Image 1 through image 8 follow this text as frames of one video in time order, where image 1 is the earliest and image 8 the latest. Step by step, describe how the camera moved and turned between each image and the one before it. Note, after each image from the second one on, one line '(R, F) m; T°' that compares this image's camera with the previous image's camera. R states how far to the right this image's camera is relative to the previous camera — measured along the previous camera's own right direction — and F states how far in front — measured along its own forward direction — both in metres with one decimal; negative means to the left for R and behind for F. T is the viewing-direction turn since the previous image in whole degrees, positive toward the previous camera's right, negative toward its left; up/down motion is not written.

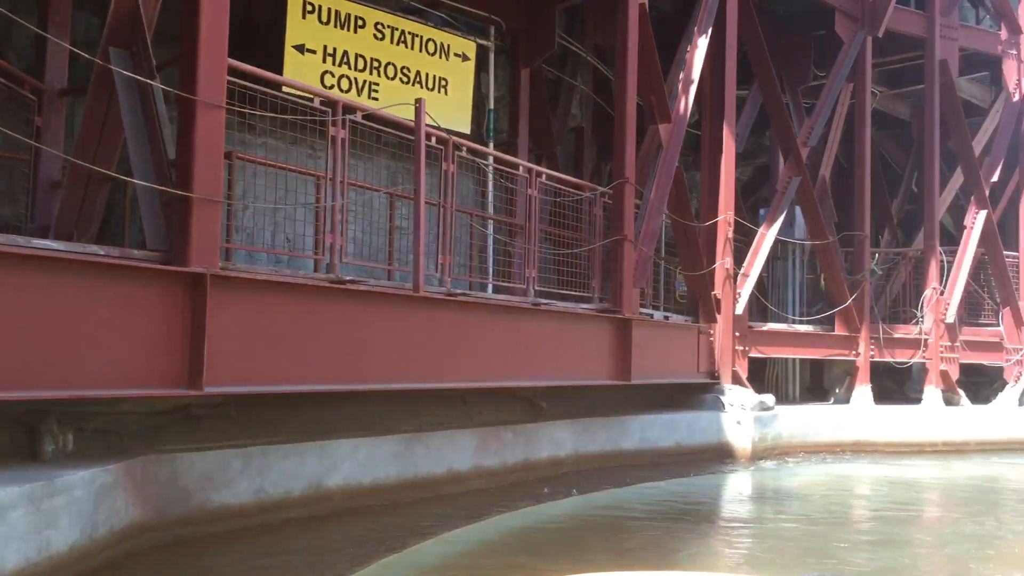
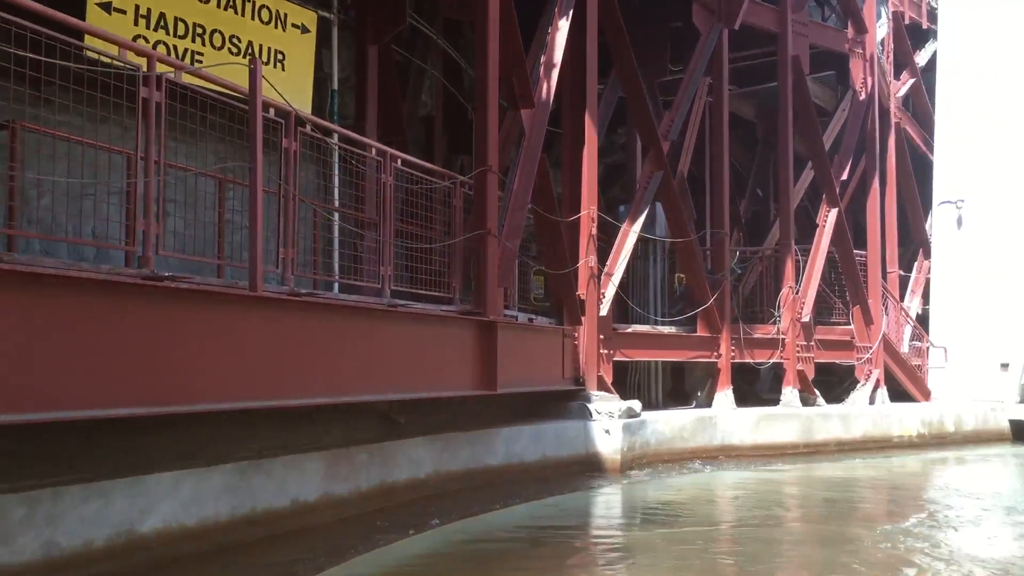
(-0.1, +0.9) m; +9°
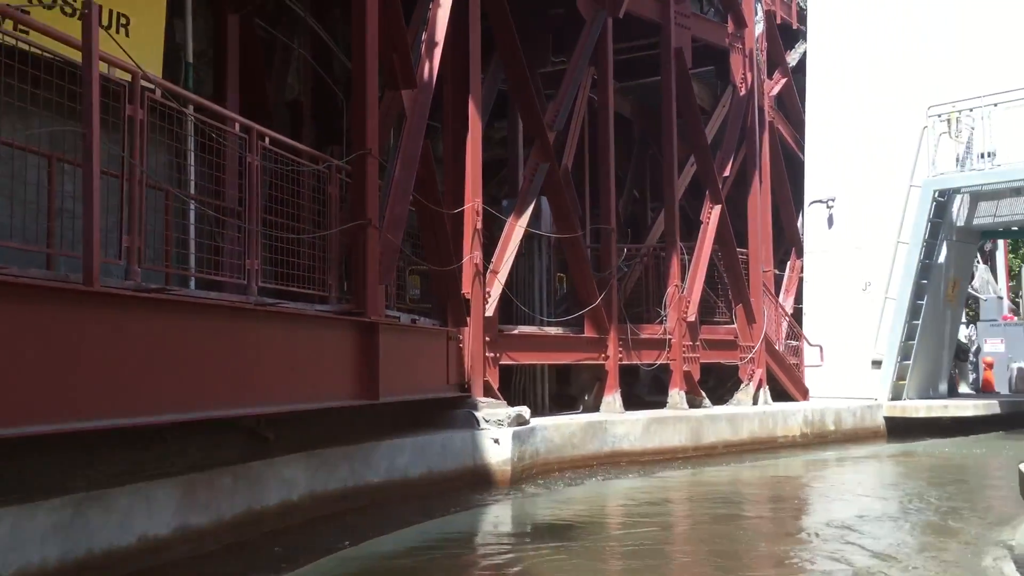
(-0.2, +0.8) m; +8°
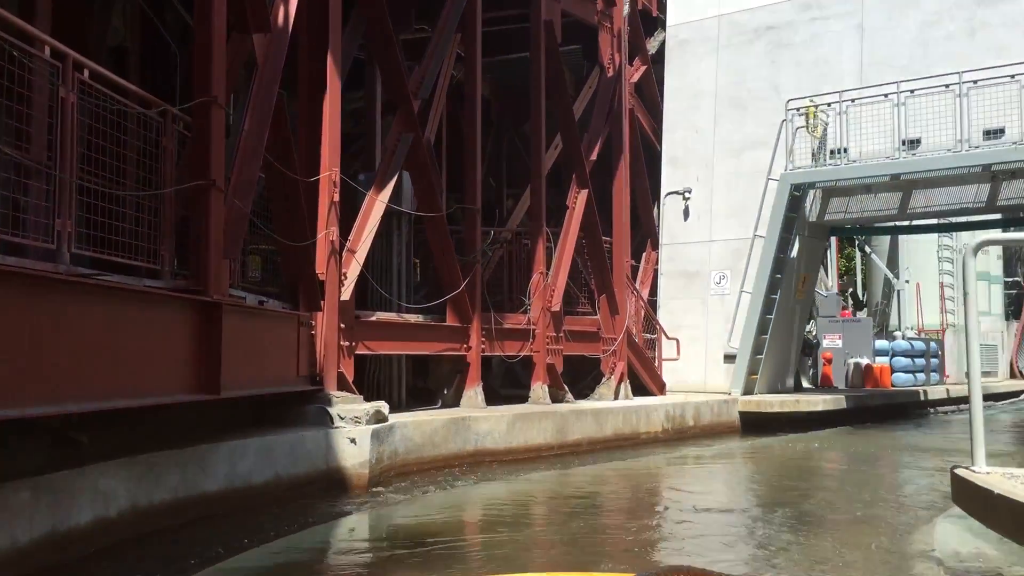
(-0.2, +0.9) m; +10°
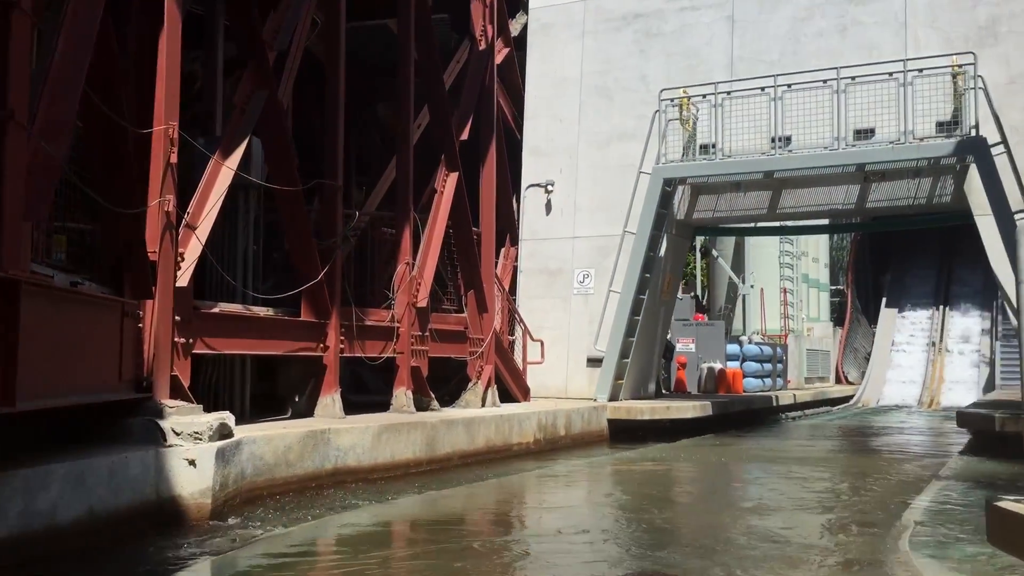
(-0.4, +1.3) m; +10°
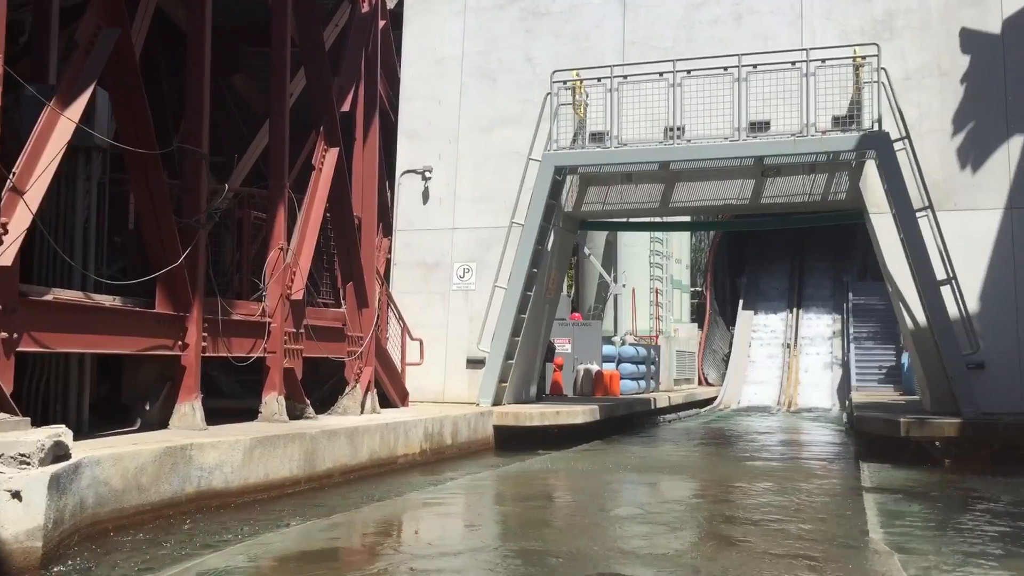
(-0.4, +1.2) m; +9°
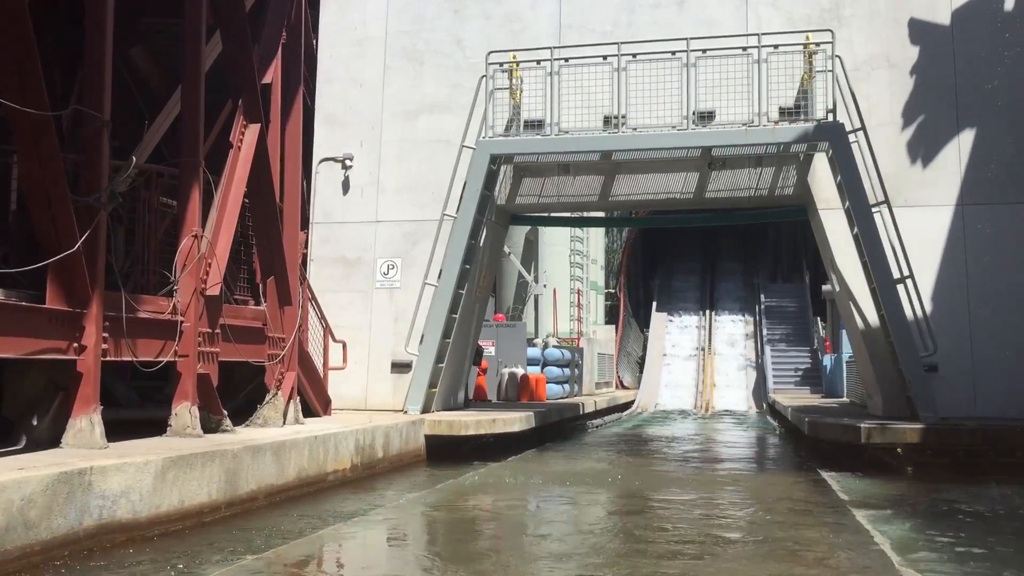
(-0.4, +1.0) m; +6°
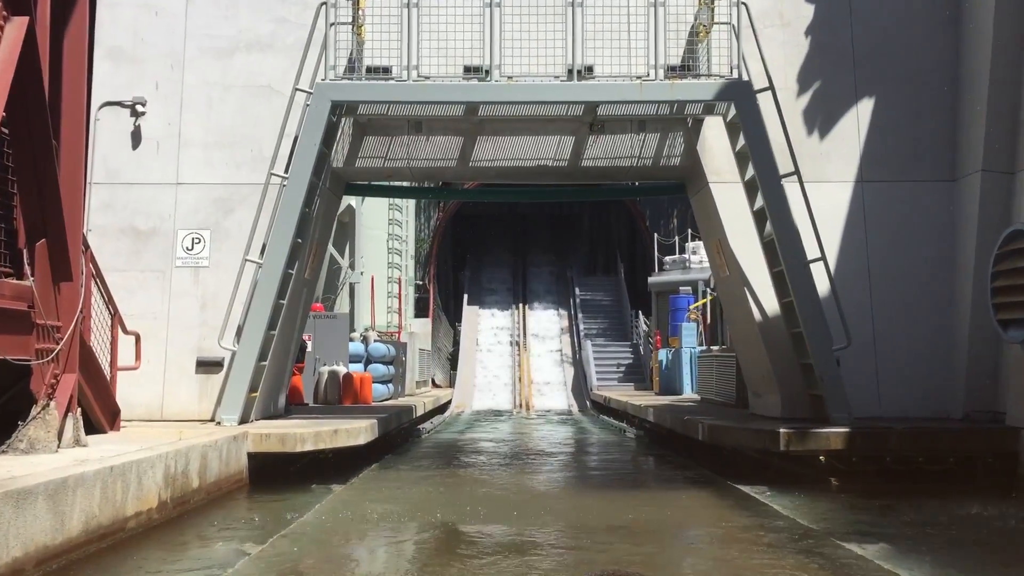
(-0.6, +2.1) m; +13°
